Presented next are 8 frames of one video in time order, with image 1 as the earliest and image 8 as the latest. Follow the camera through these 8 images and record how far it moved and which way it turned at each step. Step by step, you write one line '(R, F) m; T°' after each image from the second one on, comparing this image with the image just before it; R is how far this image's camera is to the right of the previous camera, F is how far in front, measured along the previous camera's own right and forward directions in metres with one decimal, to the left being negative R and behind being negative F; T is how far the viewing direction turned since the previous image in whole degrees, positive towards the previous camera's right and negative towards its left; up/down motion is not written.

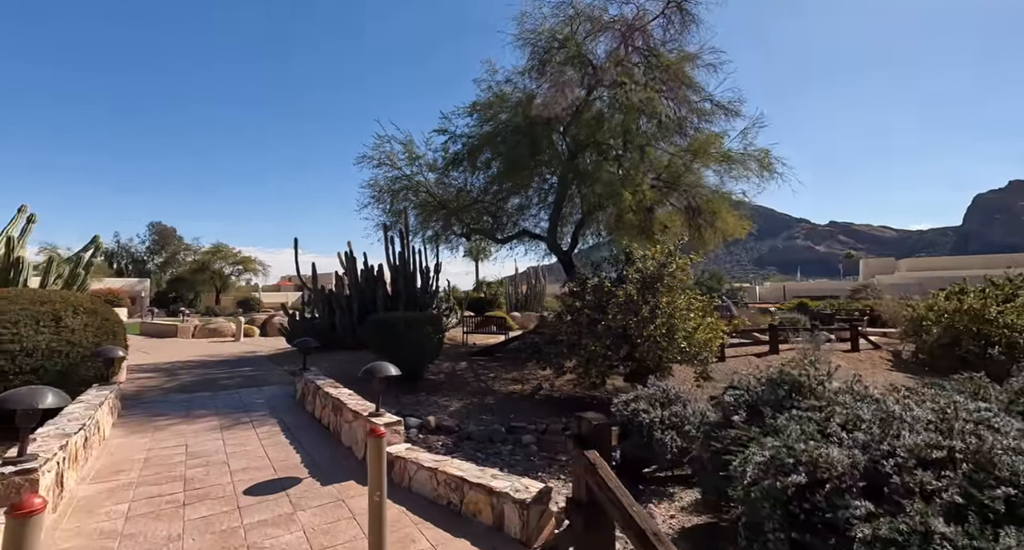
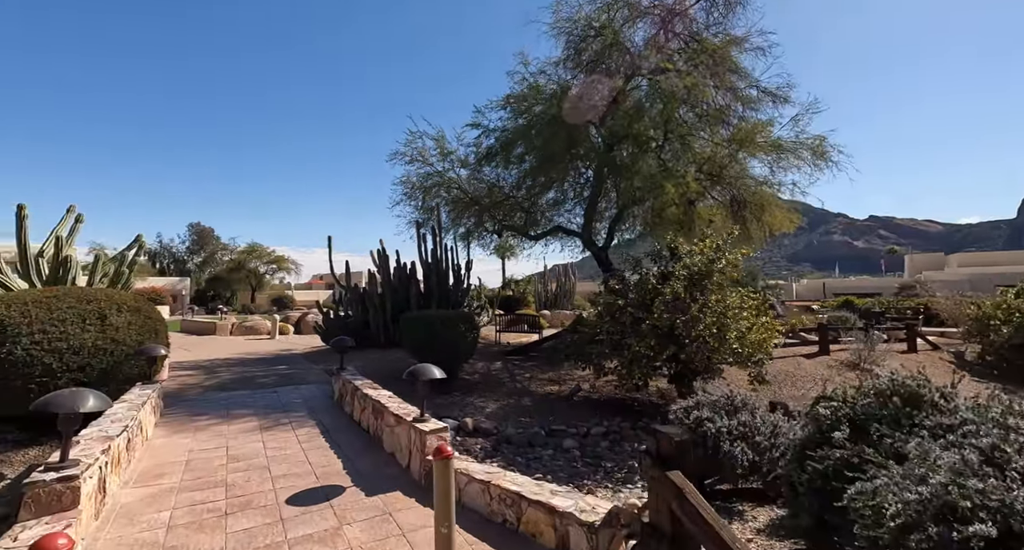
(-0.2, +0.2) m; -3°
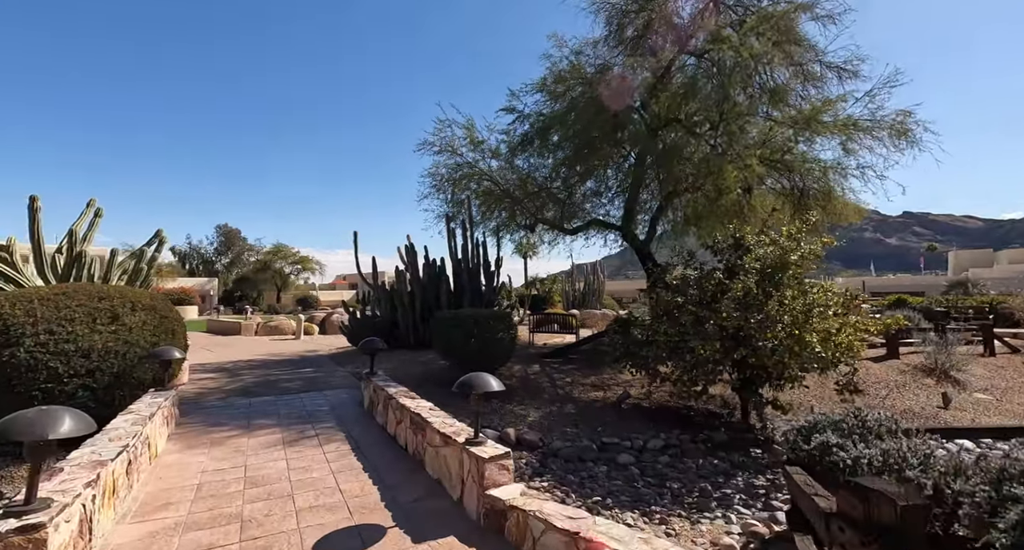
(-0.3, +0.7) m; -2°
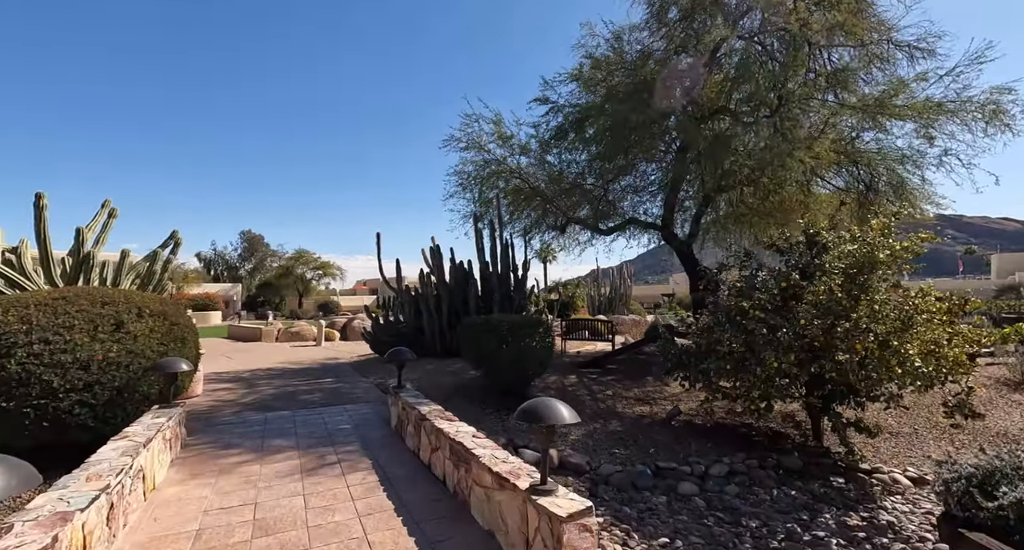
(-0.3, +0.6) m; -2°
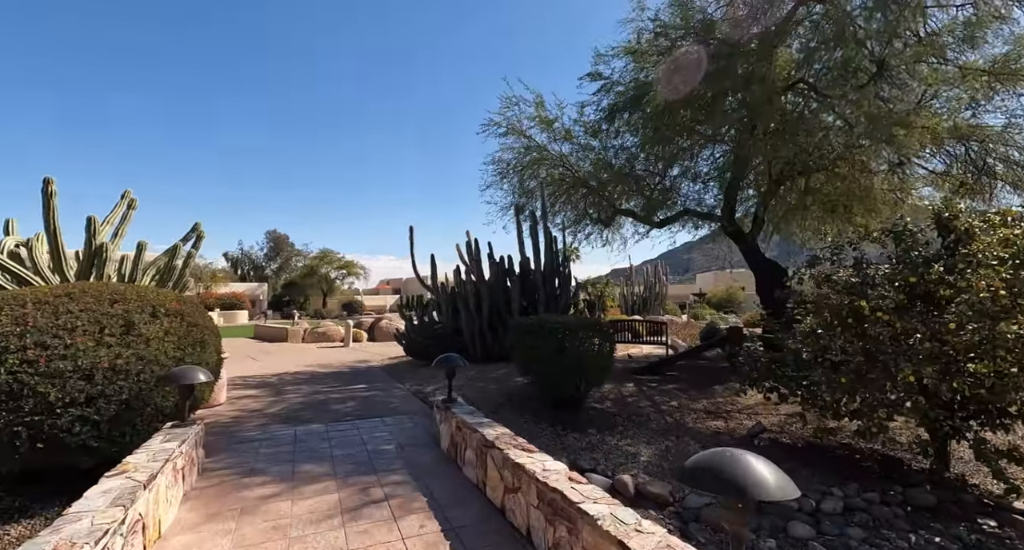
(-0.5, +0.8) m; -2°
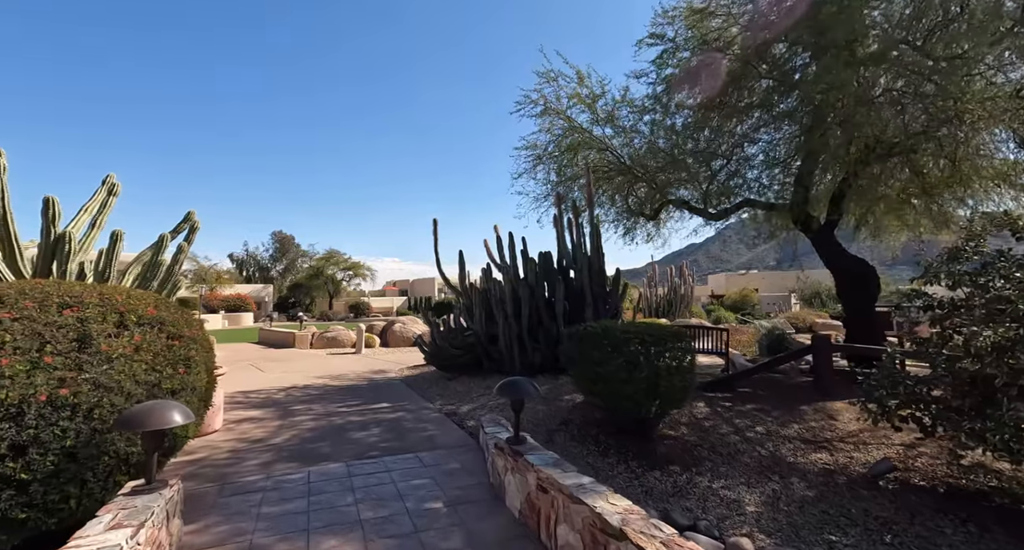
(-0.6, +1.1) m; -1°
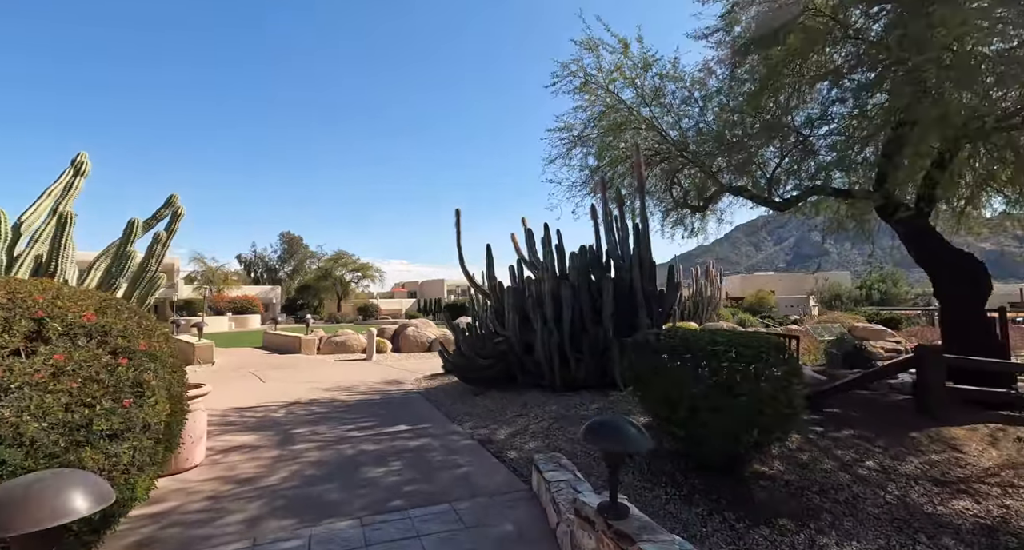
(-0.4, +1.0) m; -1°
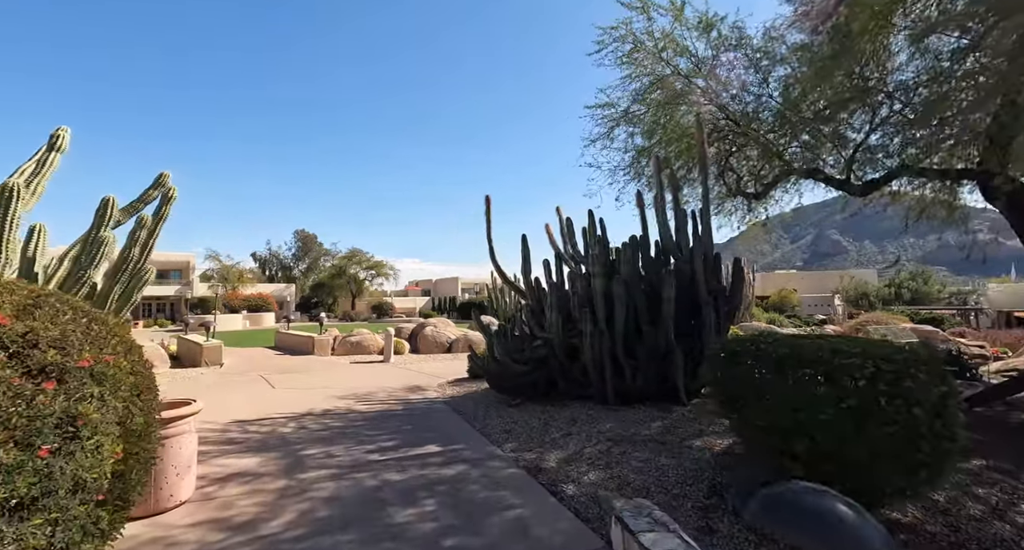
(-0.3, +0.8) m; -2°
